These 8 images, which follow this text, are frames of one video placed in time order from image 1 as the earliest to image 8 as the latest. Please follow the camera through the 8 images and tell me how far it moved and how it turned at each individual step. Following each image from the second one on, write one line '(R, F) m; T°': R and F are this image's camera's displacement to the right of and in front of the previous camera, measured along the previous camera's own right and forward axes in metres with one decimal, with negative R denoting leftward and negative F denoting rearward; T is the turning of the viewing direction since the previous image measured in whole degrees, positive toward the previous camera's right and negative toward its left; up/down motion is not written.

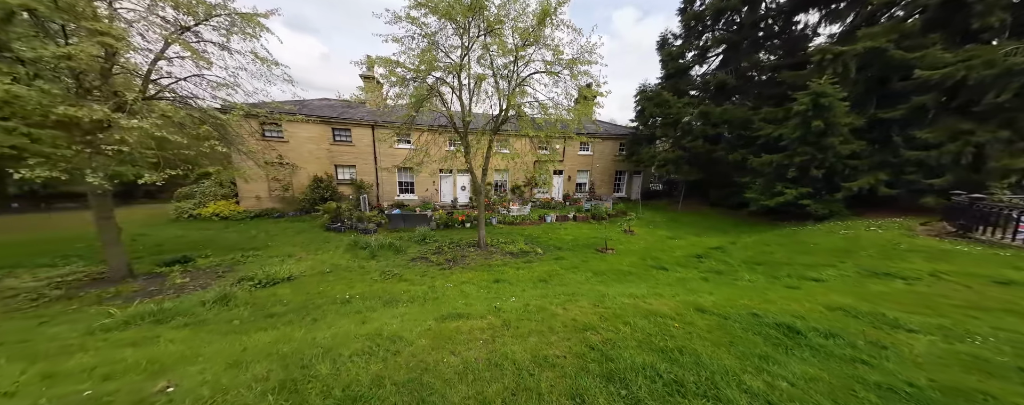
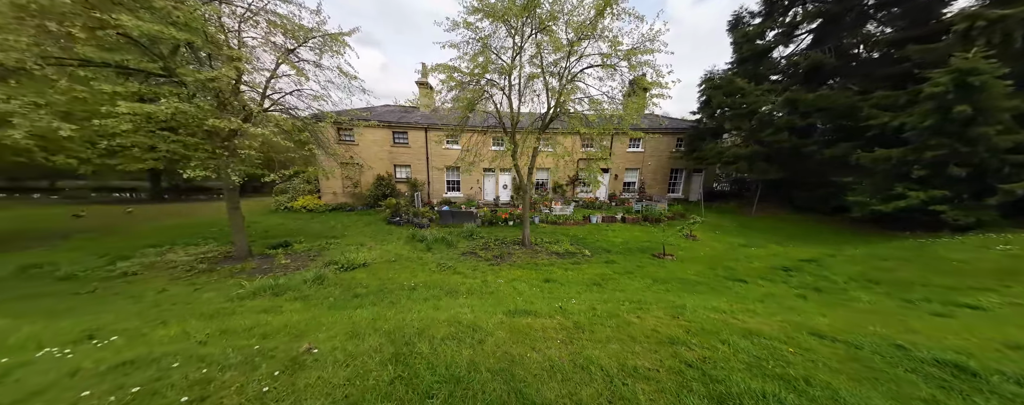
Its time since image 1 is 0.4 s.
(-0.3, 0.0) m; -10°
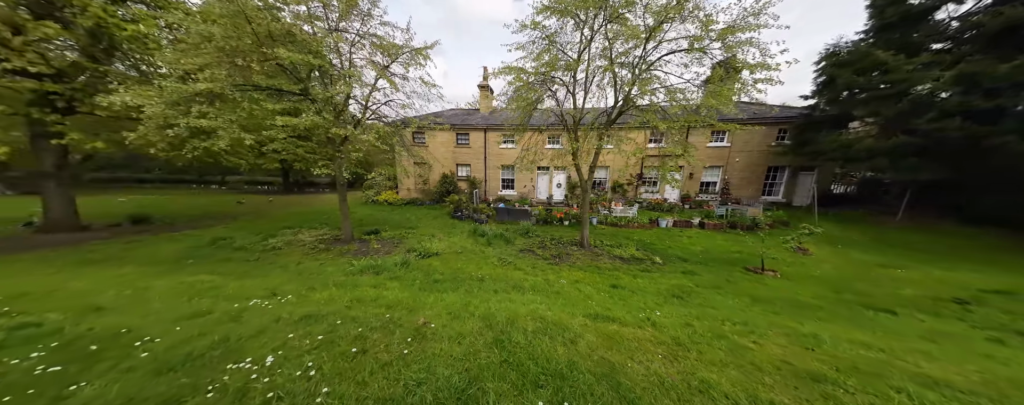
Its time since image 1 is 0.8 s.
(-0.3, 0.0) m; -13°
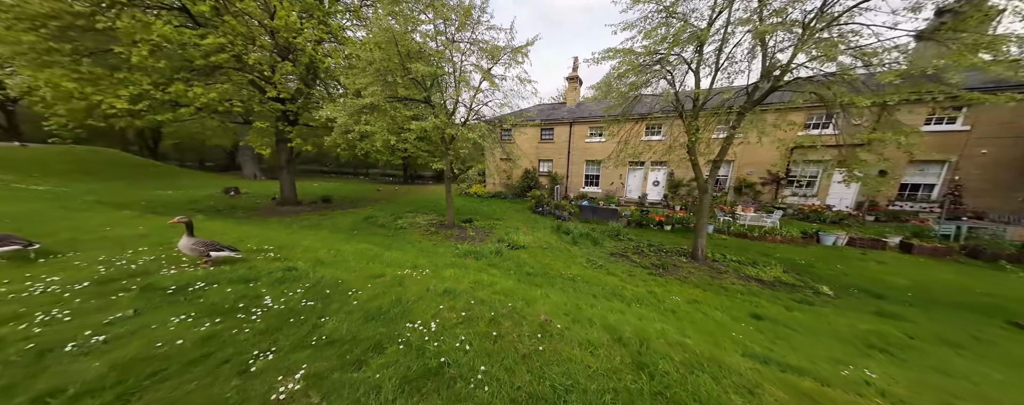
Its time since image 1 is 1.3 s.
(-0.4, +0.1) m; -19°
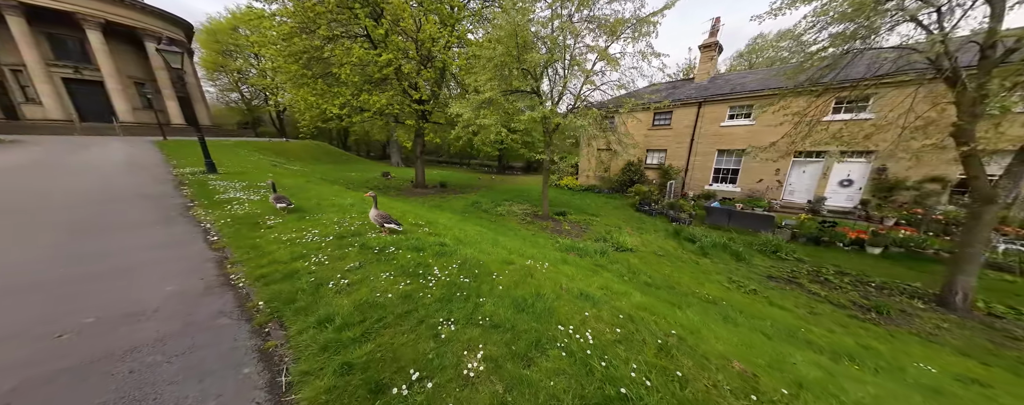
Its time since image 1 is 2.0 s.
(-0.5, +0.1) m; -21°
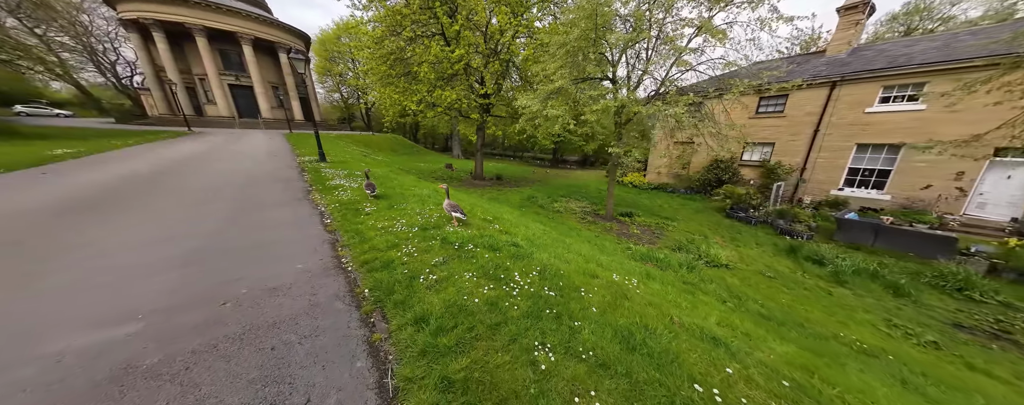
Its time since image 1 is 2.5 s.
(-0.4, +0.3) m; -13°
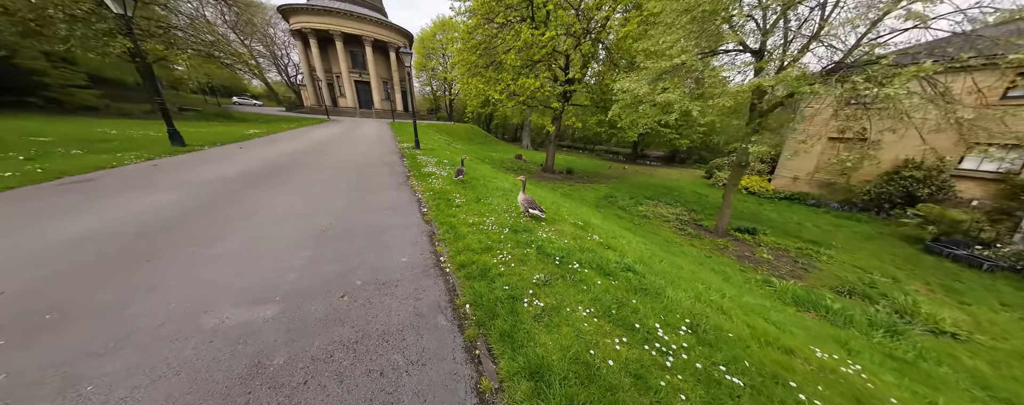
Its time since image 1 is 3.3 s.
(-0.7, +0.6) m; -15°
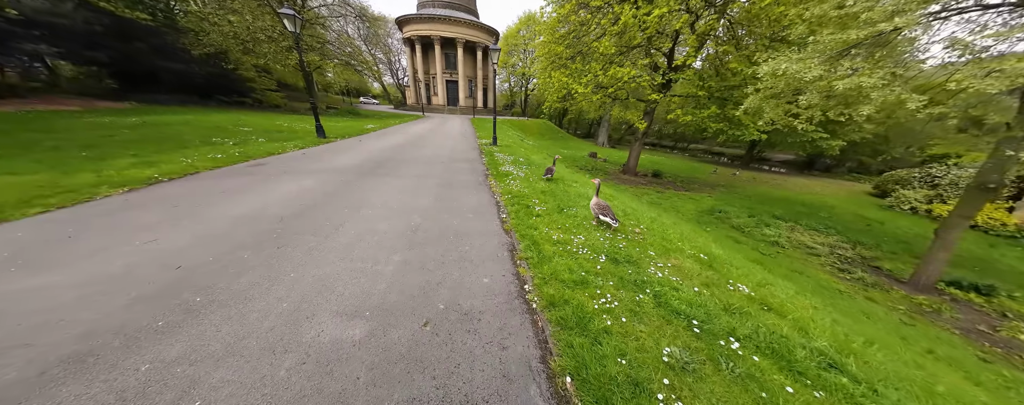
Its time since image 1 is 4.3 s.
(-0.5, +0.7) m; -16°
